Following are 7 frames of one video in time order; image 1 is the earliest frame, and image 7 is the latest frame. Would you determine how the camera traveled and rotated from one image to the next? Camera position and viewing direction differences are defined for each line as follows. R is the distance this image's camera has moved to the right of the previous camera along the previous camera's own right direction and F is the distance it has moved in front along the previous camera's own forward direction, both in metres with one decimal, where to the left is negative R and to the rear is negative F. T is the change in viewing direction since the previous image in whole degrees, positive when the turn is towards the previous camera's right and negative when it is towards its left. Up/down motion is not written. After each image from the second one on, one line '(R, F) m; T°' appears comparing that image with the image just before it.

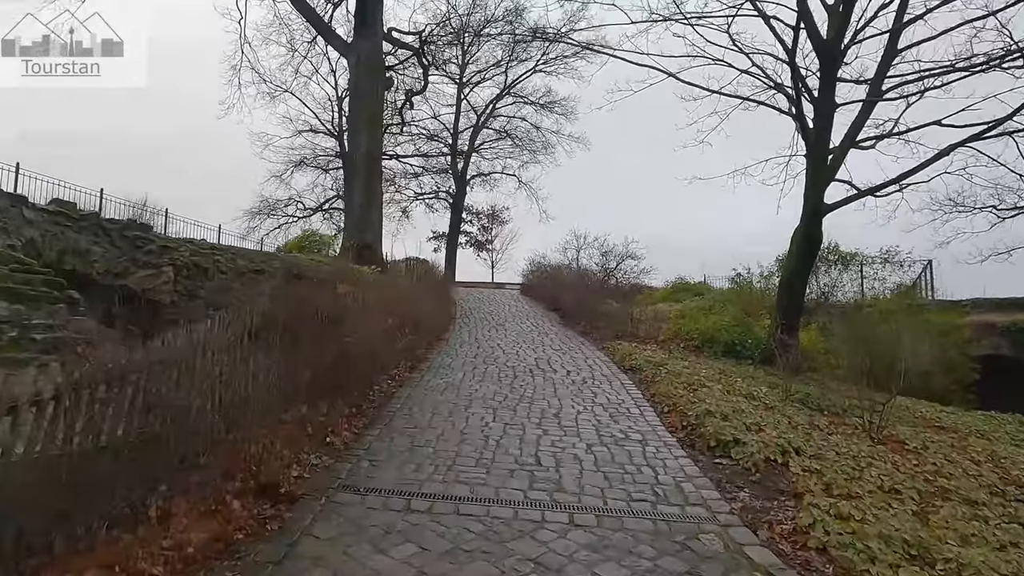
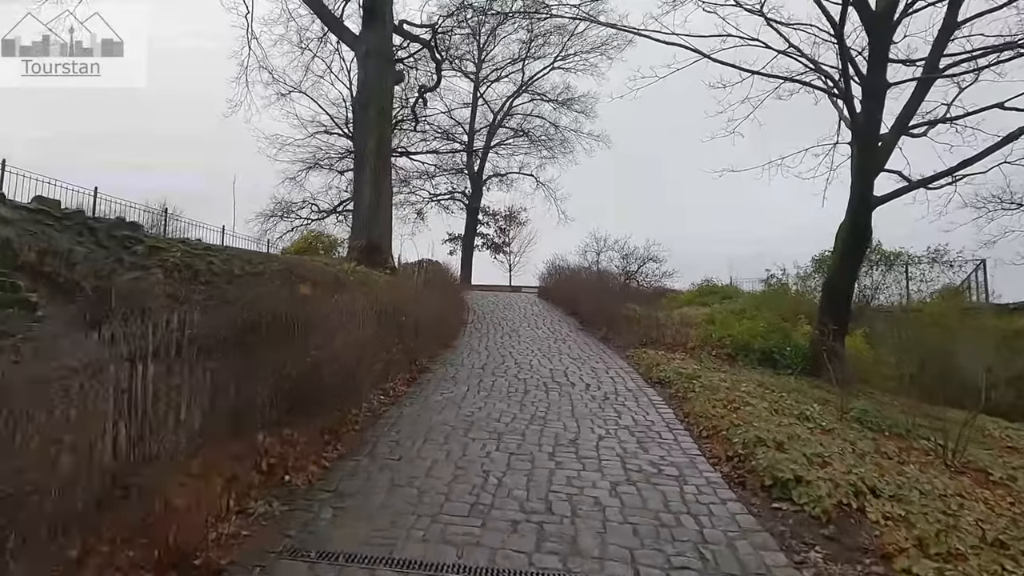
(+0.1, +1.0) m; -2°
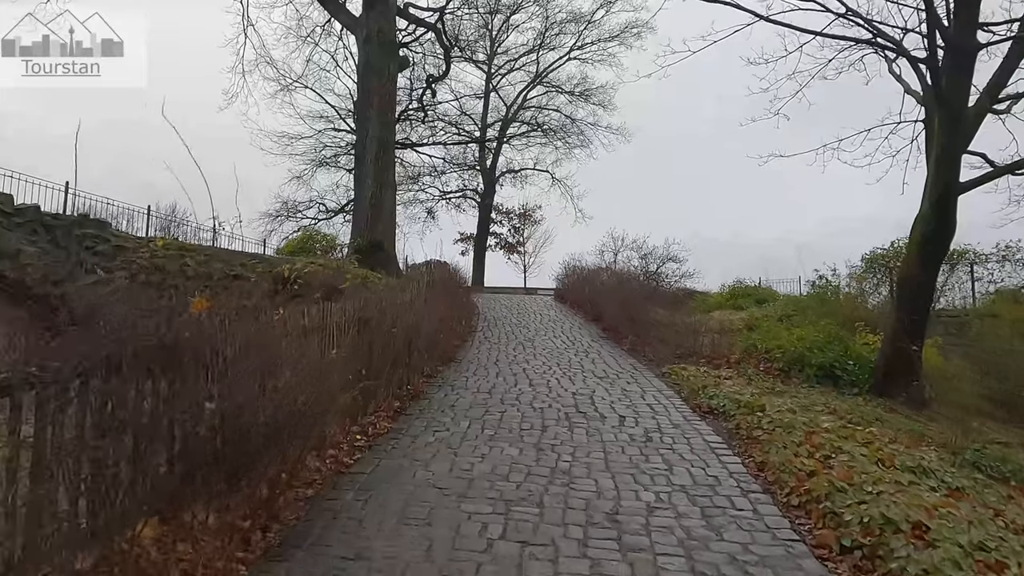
(0.0, +1.6) m; -1°
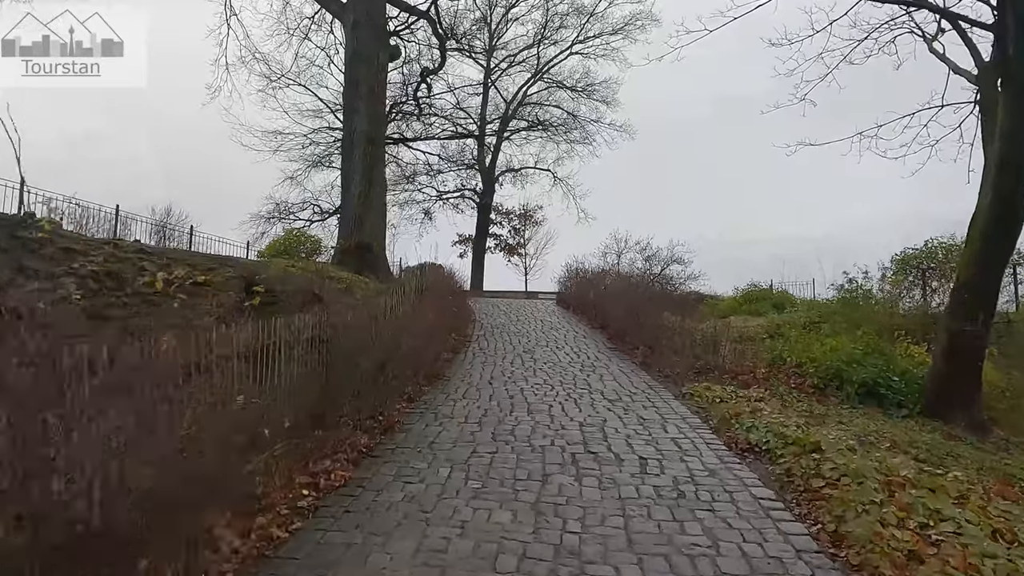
(+0.1, +1.2) m; 0°
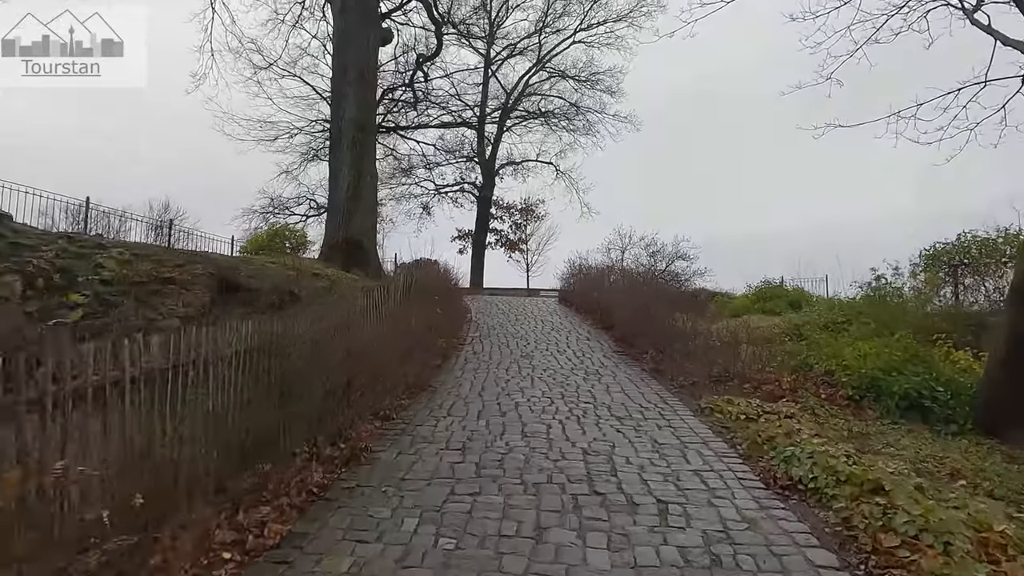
(+0.1, +1.0) m; 0°
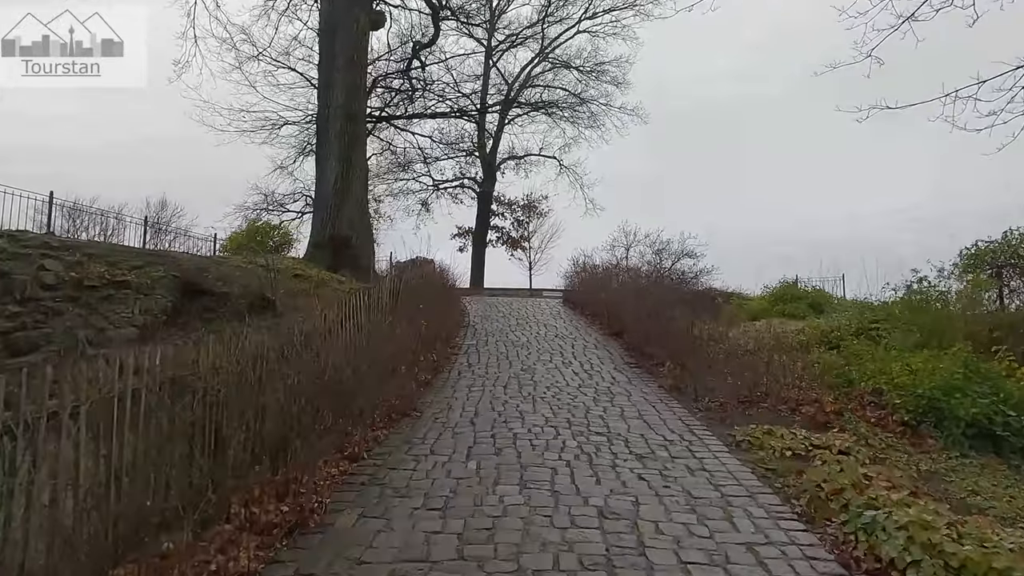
(0.0, +1.1) m; 0°
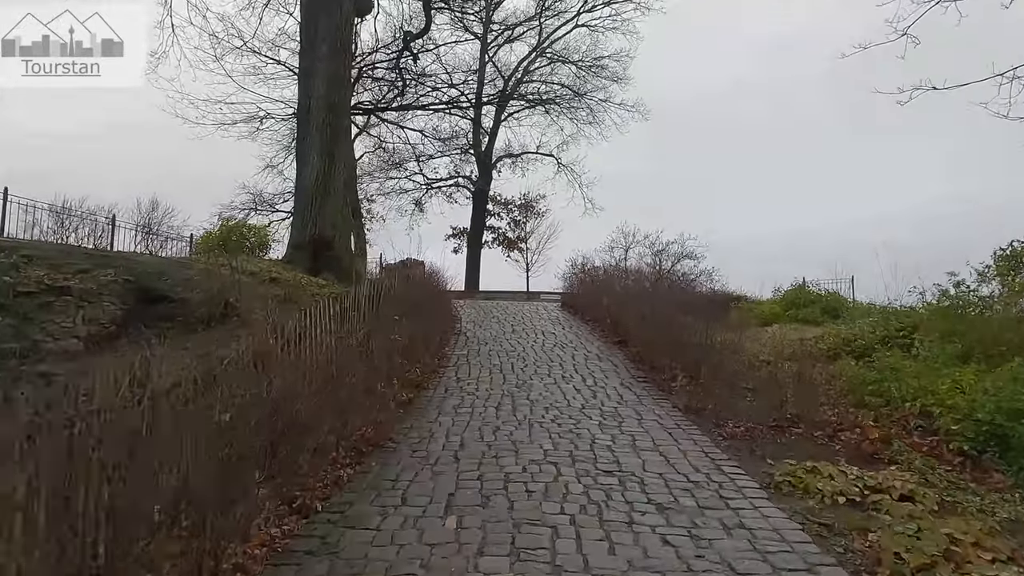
(0.0, +1.0) m; 0°
